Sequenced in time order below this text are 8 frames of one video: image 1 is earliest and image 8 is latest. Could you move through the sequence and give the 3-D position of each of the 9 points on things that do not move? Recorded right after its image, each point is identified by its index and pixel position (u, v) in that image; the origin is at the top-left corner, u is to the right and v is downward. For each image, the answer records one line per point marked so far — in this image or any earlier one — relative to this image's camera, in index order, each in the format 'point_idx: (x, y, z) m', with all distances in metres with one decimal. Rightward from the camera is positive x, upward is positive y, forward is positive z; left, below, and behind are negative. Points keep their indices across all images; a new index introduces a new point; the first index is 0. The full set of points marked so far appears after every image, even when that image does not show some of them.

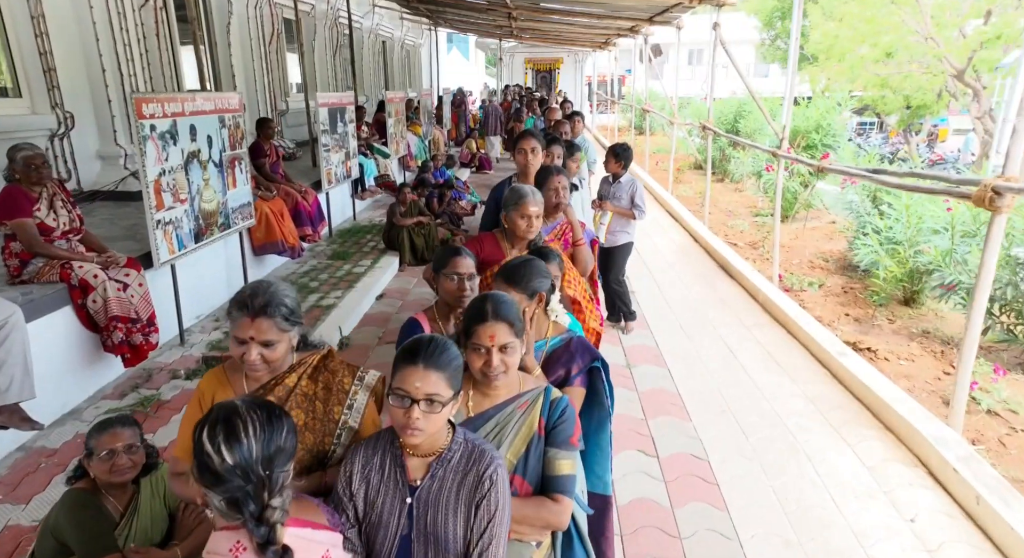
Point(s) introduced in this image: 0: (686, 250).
0: (+1.9, +0.3, +7.4) m
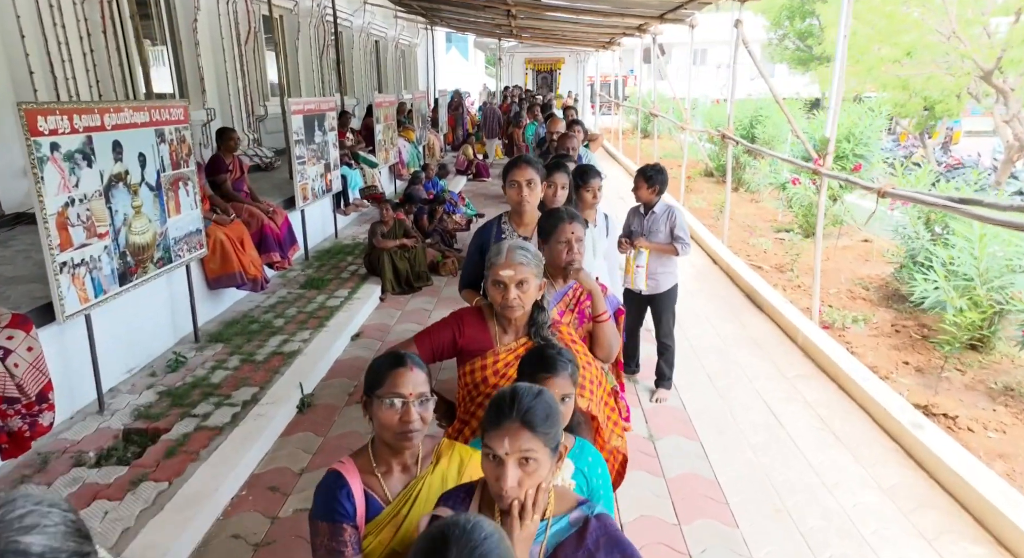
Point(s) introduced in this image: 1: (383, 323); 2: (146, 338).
0: (+1.9, 0.0, +6.6) m
1: (-1.0, -0.4, +5.3) m
2: (-2.2, -0.4, +4.0) m
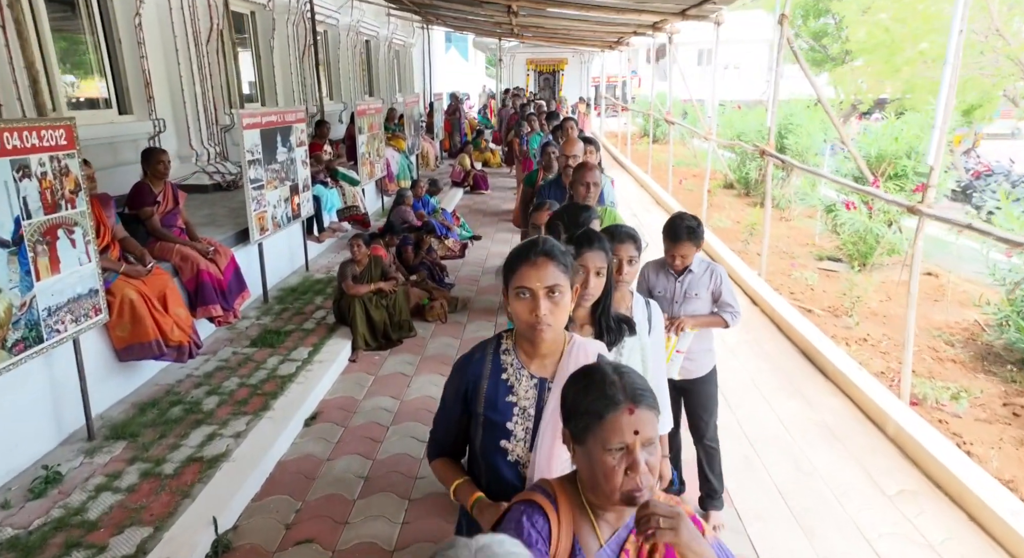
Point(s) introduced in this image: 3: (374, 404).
0: (+1.9, -0.4, +5.4) m
1: (-1.0, -0.7, +4.2) m
2: (-2.2, -0.7, +2.9) m
3: (-0.8, -0.8, +4.1) m
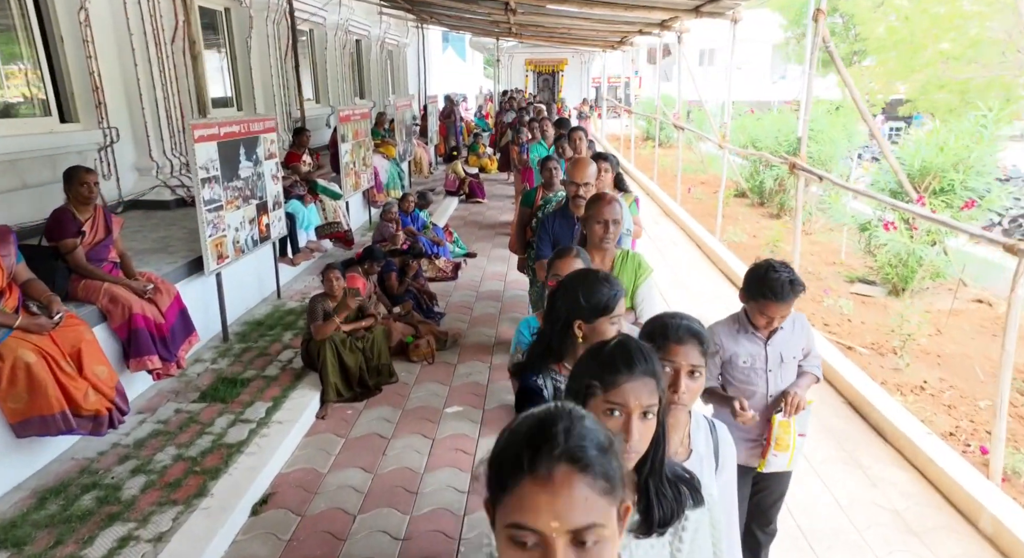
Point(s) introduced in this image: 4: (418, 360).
0: (+1.9, -0.6, +4.7) m
1: (-1.0, -1.0, +3.4) m
2: (-2.2, -1.0, +2.2) m
3: (-0.9, -1.0, +3.4) m
4: (-0.7, -0.6, +4.9) m
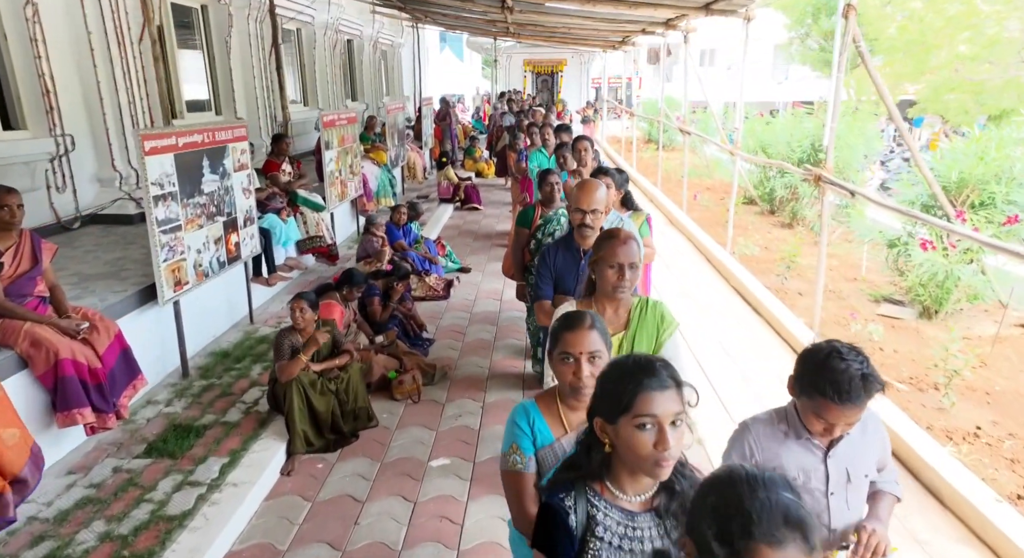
0: (+1.9, -0.8, +4.2) m
1: (-1.1, -1.2, +2.9) m
2: (-2.2, -1.2, +1.6) m
3: (-0.9, -1.2, +2.8) m
4: (-0.7, -0.8, +4.4) m
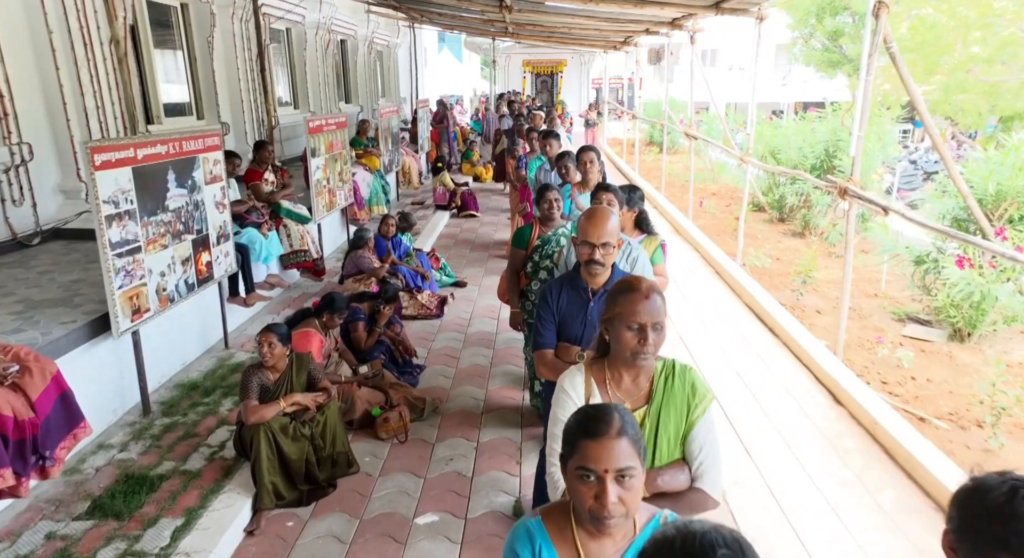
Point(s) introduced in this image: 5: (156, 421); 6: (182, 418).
0: (+1.8, -0.9, +3.8) m
1: (-1.1, -1.3, +2.5) m
2: (-2.2, -1.3, +1.2) m
3: (-0.9, -1.3, +2.4) m
4: (-0.7, -0.9, +4.0) m
5: (-2.0, -0.8, +3.8) m
6: (-1.9, -0.8, +3.9) m
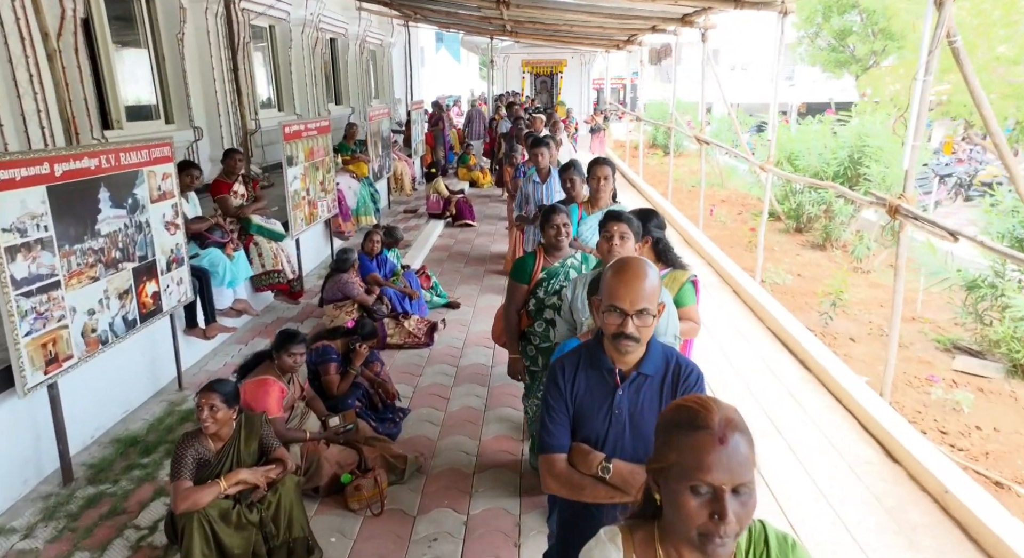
0: (+1.8, -1.1, +3.1) m
1: (-1.1, -1.5, +1.8) m
2: (-2.3, -1.5, +0.5) m
3: (-0.9, -1.5, +1.7) m
4: (-0.7, -1.1, +3.3) m
5: (-2.0, -1.0, +3.1) m
6: (-1.9, -1.0, +3.2) m
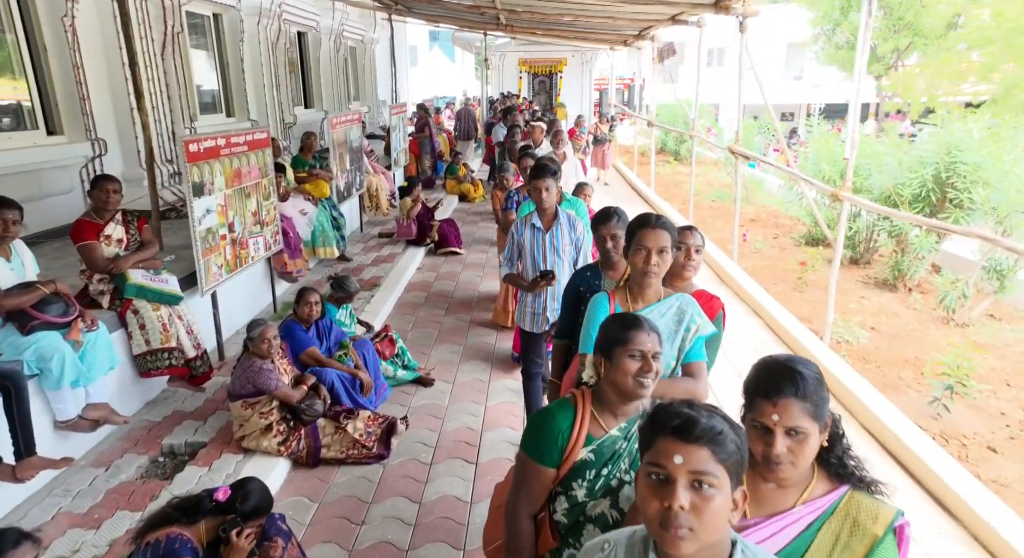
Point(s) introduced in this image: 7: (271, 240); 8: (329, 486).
0: (+1.8, -1.6, +1.4) m
1: (-1.1, -2.0, +0.1) m
2: (-2.3, -2.0, -1.1) m
3: (-1.0, -2.0, +0.1) m
4: (-0.8, -1.6, +1.6) m
5: (-2.1, -1.5, +1.4) m
6: (-2.0, -1.4, +1.5) m
7: (-2.0, +0.3, +5.6) m
8: (-1.0, -1.1, +3.6) m
